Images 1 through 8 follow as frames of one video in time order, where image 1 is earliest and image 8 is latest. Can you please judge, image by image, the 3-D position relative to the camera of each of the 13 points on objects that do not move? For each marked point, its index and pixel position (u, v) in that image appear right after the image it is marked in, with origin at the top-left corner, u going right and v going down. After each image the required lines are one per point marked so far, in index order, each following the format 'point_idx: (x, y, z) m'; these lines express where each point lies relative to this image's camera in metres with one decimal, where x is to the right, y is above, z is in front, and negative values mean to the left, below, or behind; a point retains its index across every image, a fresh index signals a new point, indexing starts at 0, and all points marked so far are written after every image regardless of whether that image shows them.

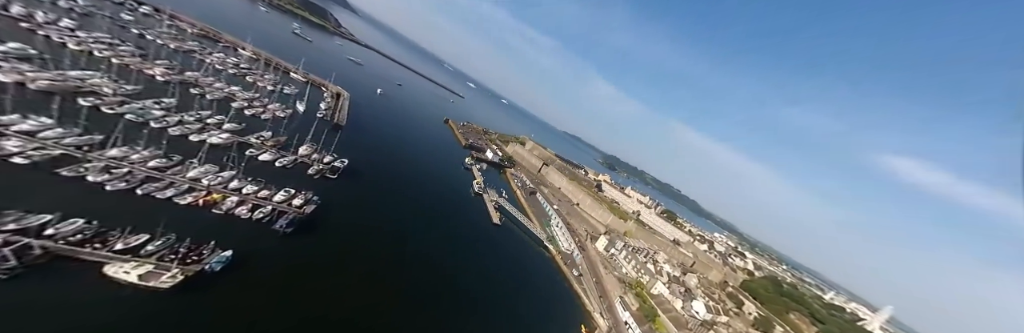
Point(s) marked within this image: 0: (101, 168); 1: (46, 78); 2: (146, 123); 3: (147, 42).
0: (-18.9, -0.1, +10.3) m
1: (-25.0, +4.7, +11.9) m
2: (-21.8, +2.6, +13.4) m
3: (-31.8, +11.1, +19.5) m
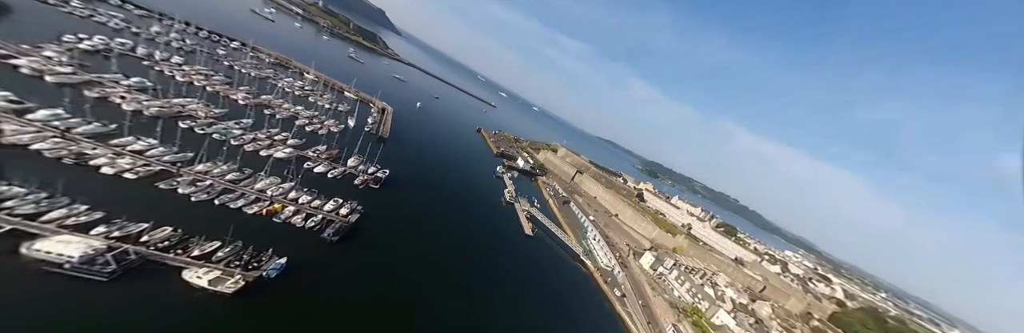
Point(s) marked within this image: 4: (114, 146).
0: (-17.0, -0.8, +11.8) m
1: (-22.8, +3.9, +14.4) m
2: (-19.5, +1.8, +15.3) m
3: (-28.6, +10.0, +23.0) m
4: (-19.8, +1.0, +11.1) m
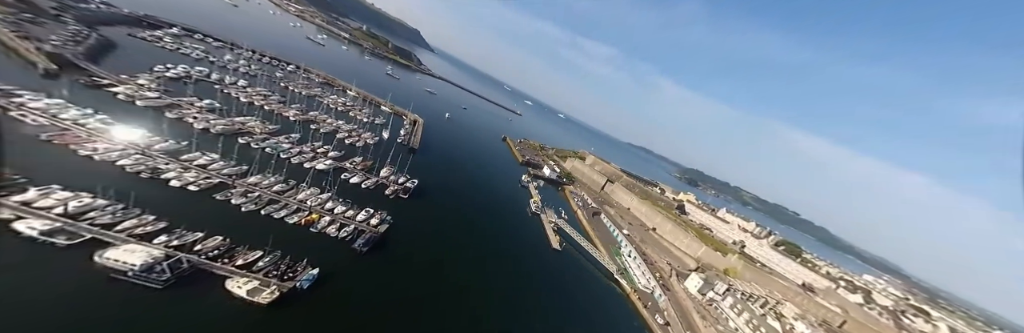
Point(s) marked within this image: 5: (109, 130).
0: (-15.5, -1.5, +12.8) m
1: (-21.0, +3.1, +16.1) m
2: (-17.5, +0.9, +16.7) m
3: (-25.7, +8.8, +25.6) m
4: (-18.3, +0.3, +12.4) m
5: (-20.7, +1.9, +11.5) m
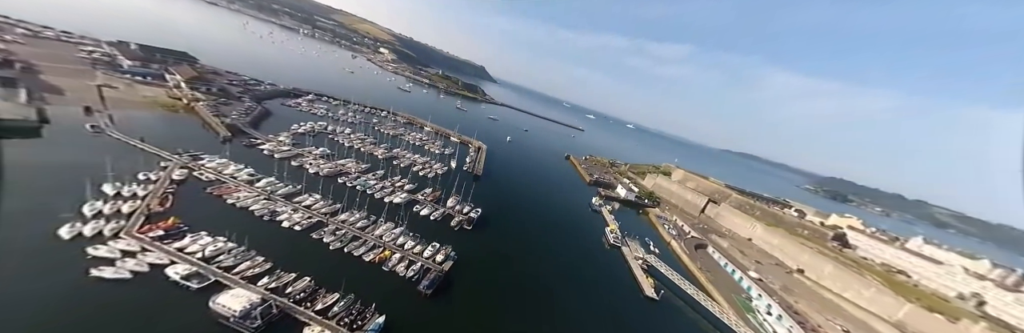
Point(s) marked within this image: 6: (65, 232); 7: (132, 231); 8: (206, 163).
0: (-11.2, -4.0, +13.9) m
1: (-15.8, 0.0, +19.0) m
2: (-12.2, -2.0, +18.4) m
3: (-17.9, +4.7, +29.9) m
4: (-14.1, -2.3, +14.5) m
5: (-16.8, -0.8, +14.4) m
6: (-16.2, -2.3, +8.2) m
7: (-15.4, -2.6, +9.1) m
8: (-18.7, +0.2, +13.7) m
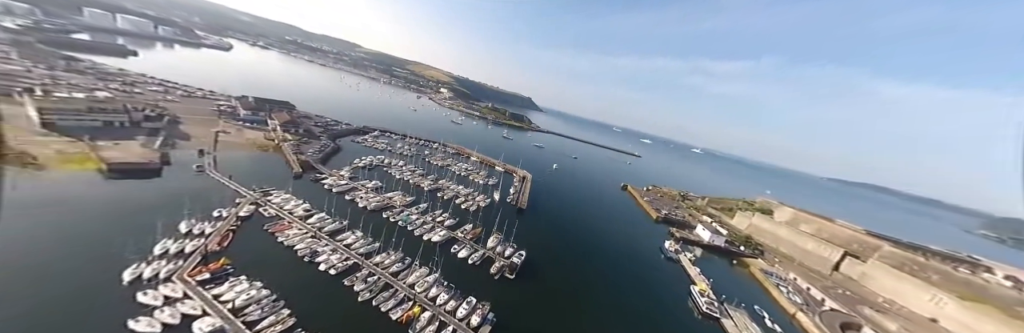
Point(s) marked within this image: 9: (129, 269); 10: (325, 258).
0: (-8.4, -6.3, +12.7) m
1: (-11.8, -3.0, +19.1) m
2: (-8.5, -4.8, +17.5) m
3: (-11.7, +0.4, +30.7) m
4: (-11.1, -4.7, +14.1) m
5: (-13.7, -3.2, +14.7) m
6: (-14.4, -4.0, +8.3) m
7: (-13.4, -4.4, +9.1) m
8: (-15.7, -2.1, +14.6) m
9: (-14.6, -3.9, +8.5) m
10: (-10.6, -5.2, +12.7) m
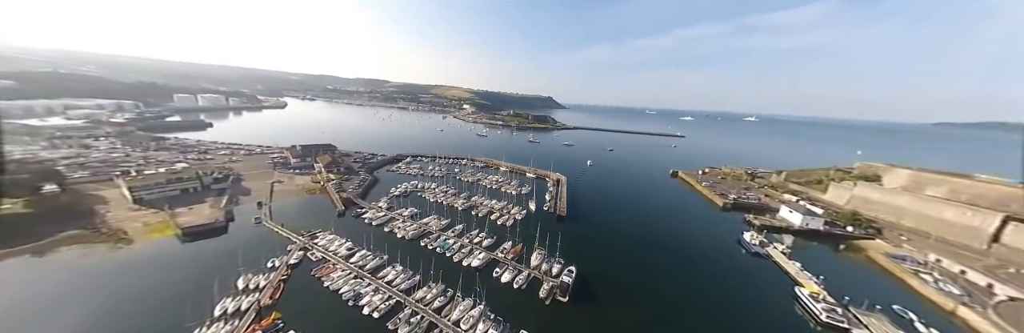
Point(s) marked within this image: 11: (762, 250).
0: (-5.5, -8.0, +12.1) m
1: (-8.5, -5.3, +18.9) m
2: (-5.2, -6.6, +16.9) m
3: (-7.3, -2.1, +30.5) m
4: (-8.2, -6.9, +13.9) m
5: (-10.9, -5.8, +14.8) m
6: (-12.4, -6.6, +8.6) m
7: (-11.2, -6.8, +9.2) m
8: (-13.1, -5.0, +15.0) m
9: (-12.6, -6.6, +8.8) m
10: (-7.9, -7.3, +12.4) m
11: (+21.1, -7.2, +19.1) m
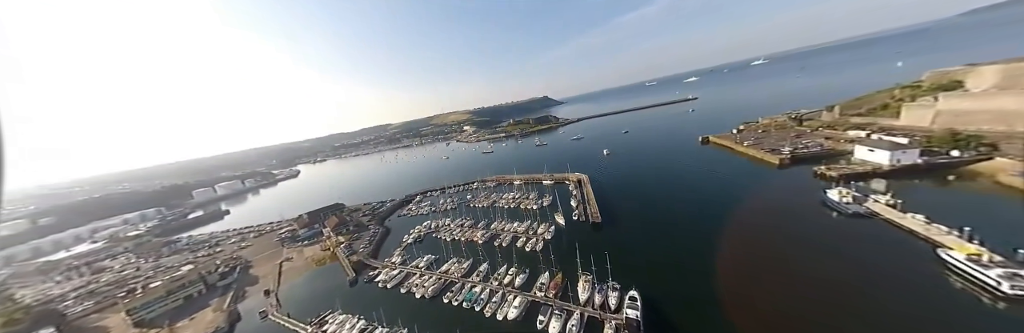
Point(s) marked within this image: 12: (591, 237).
0: (-2.8, -10.1, +9.5) m
1: (-5.8, -8.5, +16.6) m
2: (-2.5, -8.9, +14.3) m
3: (-4.8, -5.4, +28.2) m
4: (-5.5, -9.8, +11.4) m
5: (-8.3, -9.5, +12.6) m
6: (-9.9, -10.5, +6.5) m
7: (-8.7, -10.4, +6.9) m
8: (-10.6, -9.3, +12.9) m
9: (-10.1, -10.4, +6.6) m
10: (-5.2, -10.1, +10.0) m
11: (+23.2, -2.9, +15.2) m
12: (+6.9, -5.8, +18.7) m
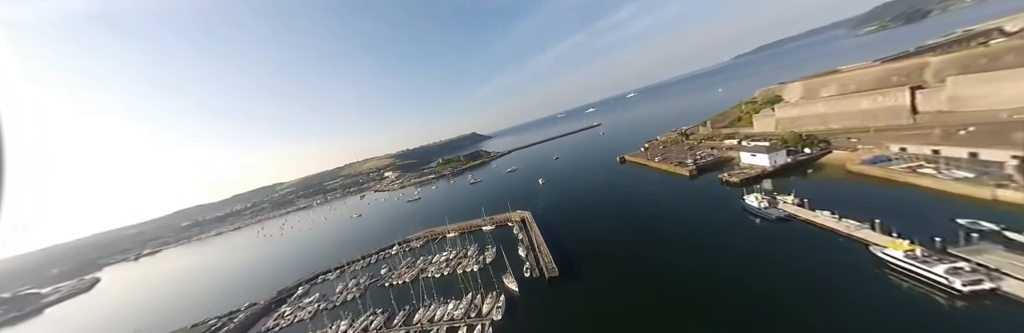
0: (-3.3, -12.4, +2.4) m
1: (-8.4, -12.3, +8.5) m
2: (-4.5, -11.9, +7.3) m
3: (-10.9, -11.2, +20.3) m
4: (-6.5, -12.7, +3.6) m
5: (-9.6, -12.9, +3.9) m
6: (-9.3, -13.0, -2.5) m
7: (-8.3, -12.9, -1.7) m
8: (-11.8, -13.0, +3.6) m
9: (-9.5, -13.1, -2.4) m
10: (-5.8, -12.7, +2.2) m
11: (+18.7, -3.2, +16.1) m
12: (+2.8, -8.6, +14.5) m
